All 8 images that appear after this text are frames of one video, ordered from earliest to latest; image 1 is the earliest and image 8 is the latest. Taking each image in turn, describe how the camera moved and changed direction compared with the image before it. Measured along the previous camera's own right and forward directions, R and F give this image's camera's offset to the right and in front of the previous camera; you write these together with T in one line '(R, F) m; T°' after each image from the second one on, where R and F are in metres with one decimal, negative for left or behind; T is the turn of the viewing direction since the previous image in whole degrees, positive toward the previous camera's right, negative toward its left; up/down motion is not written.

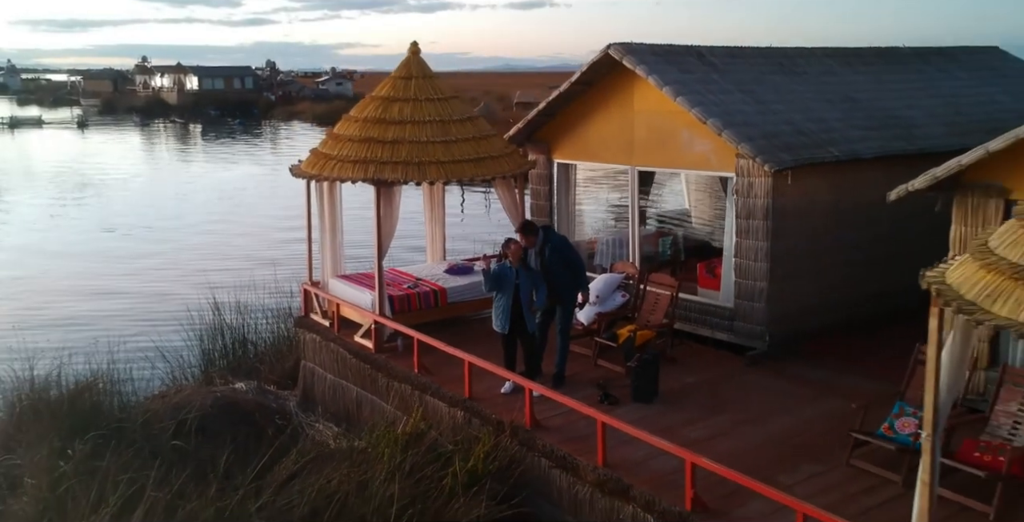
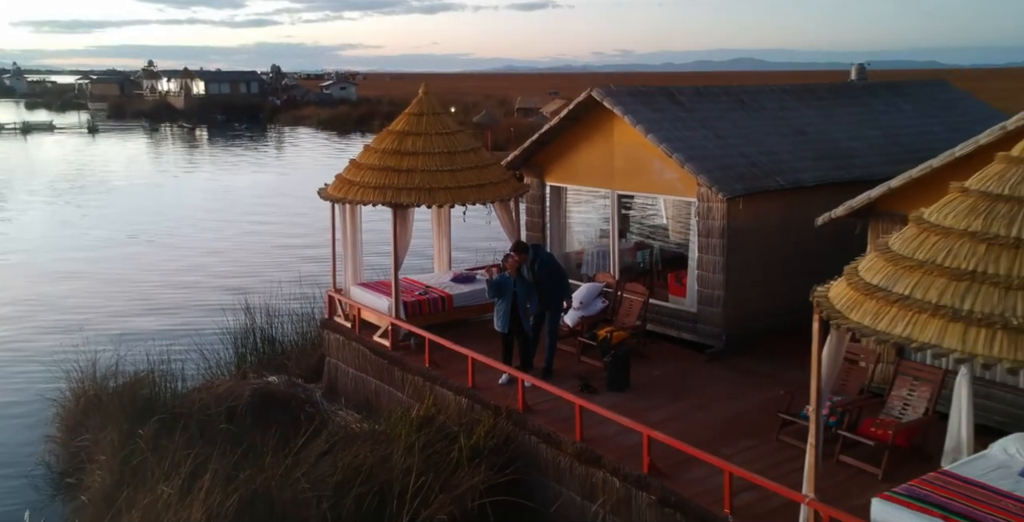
(+0.1, -1.7) m; 0°
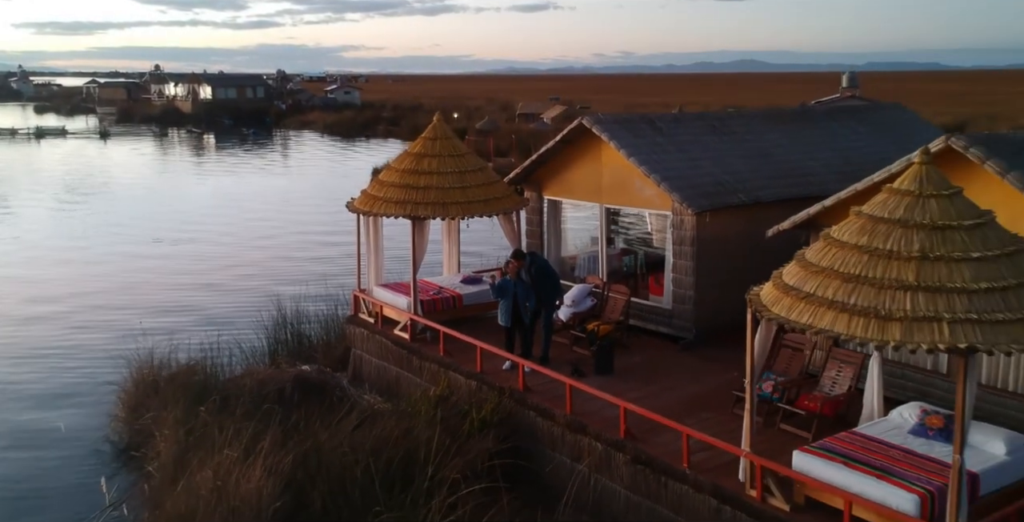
(0.0, -1.9) m; 0°
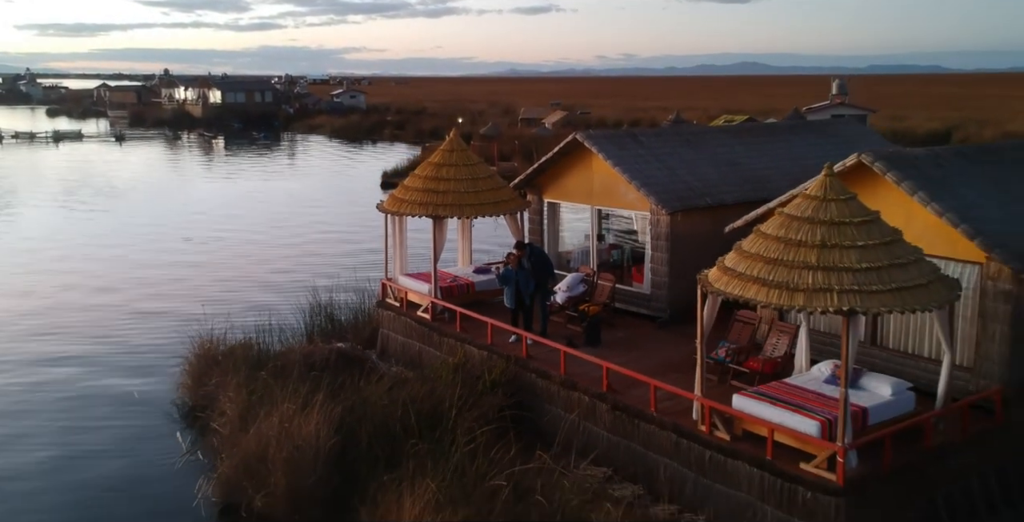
(0.0, -2.5) m; 0°
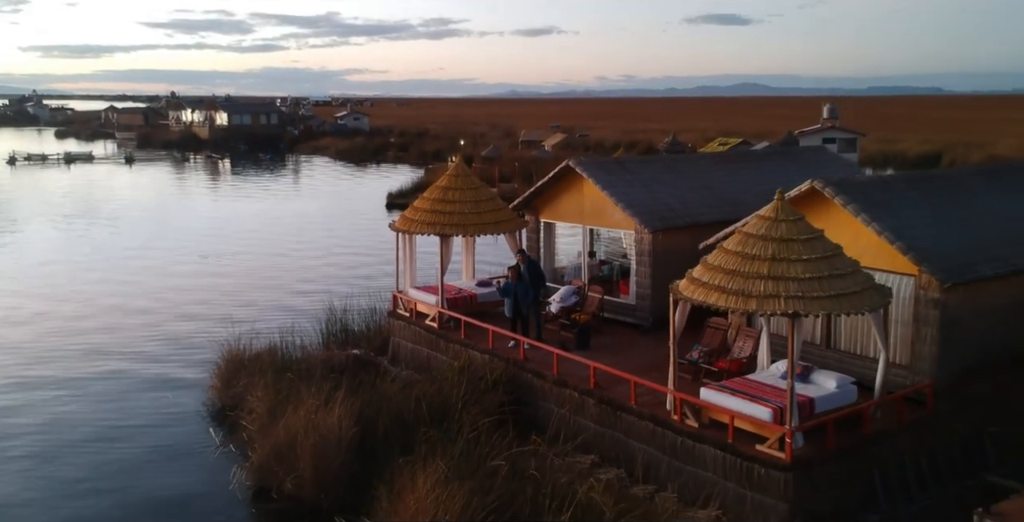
(0.0, -1.7) m; 0°
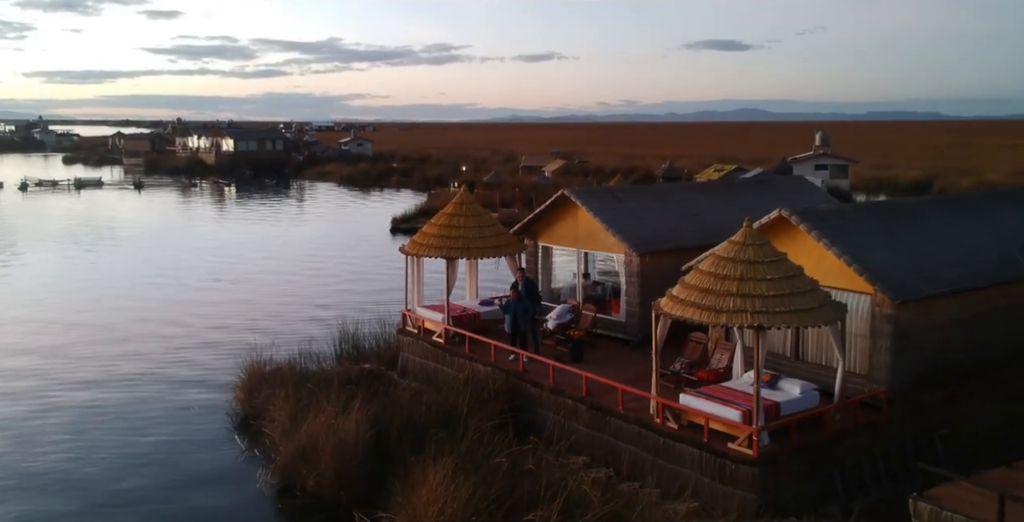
(0.0, -1.6) m; 0°
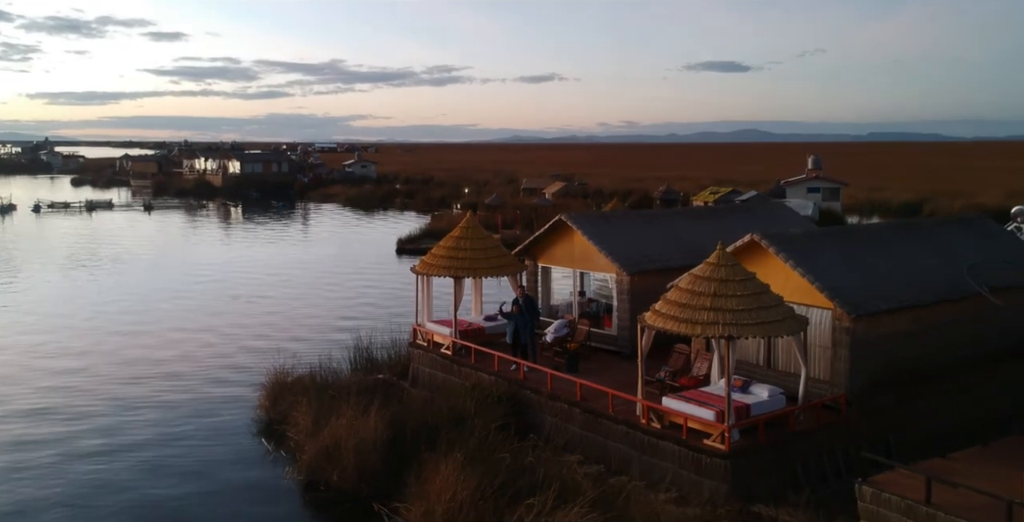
(0.0, -1.9) m; 0°
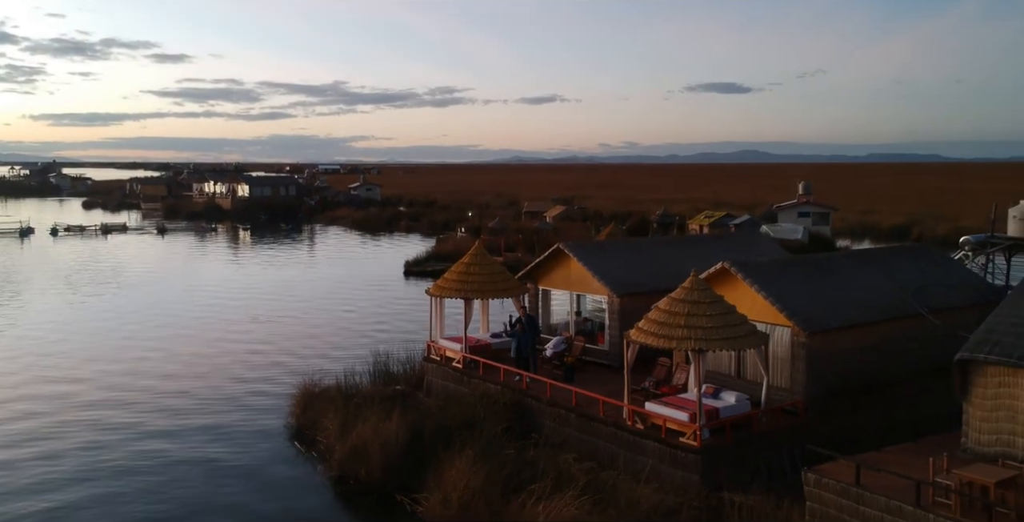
(0.0, -2.7) m; 0°
